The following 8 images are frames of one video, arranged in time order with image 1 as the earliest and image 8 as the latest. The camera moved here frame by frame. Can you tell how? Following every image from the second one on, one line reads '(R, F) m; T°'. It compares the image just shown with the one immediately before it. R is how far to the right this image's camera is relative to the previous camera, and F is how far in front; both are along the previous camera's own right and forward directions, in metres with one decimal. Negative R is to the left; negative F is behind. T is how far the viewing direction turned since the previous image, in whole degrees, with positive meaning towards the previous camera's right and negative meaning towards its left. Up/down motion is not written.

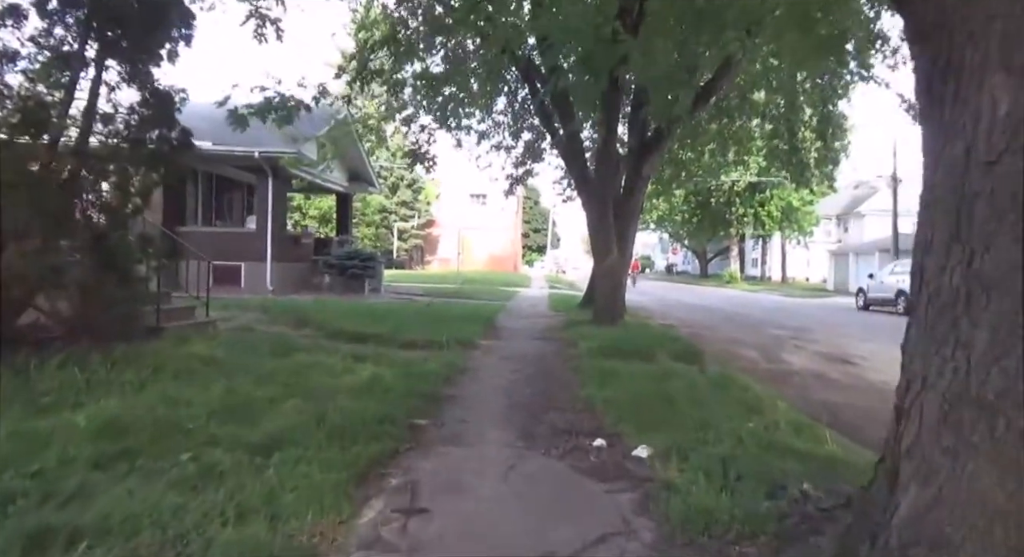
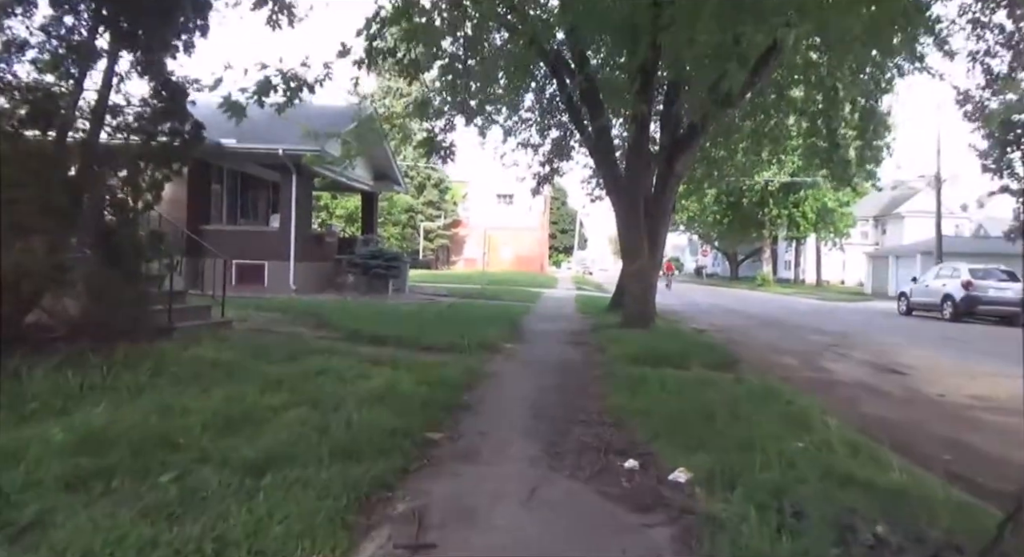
(0.0, +0.5) m; -2°
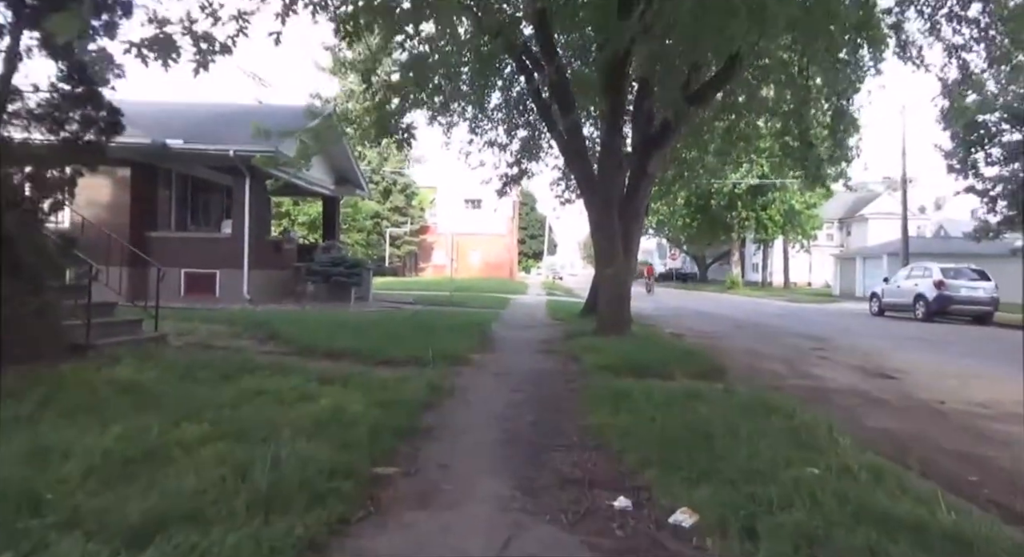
(0.0, +0.8) m; +3°
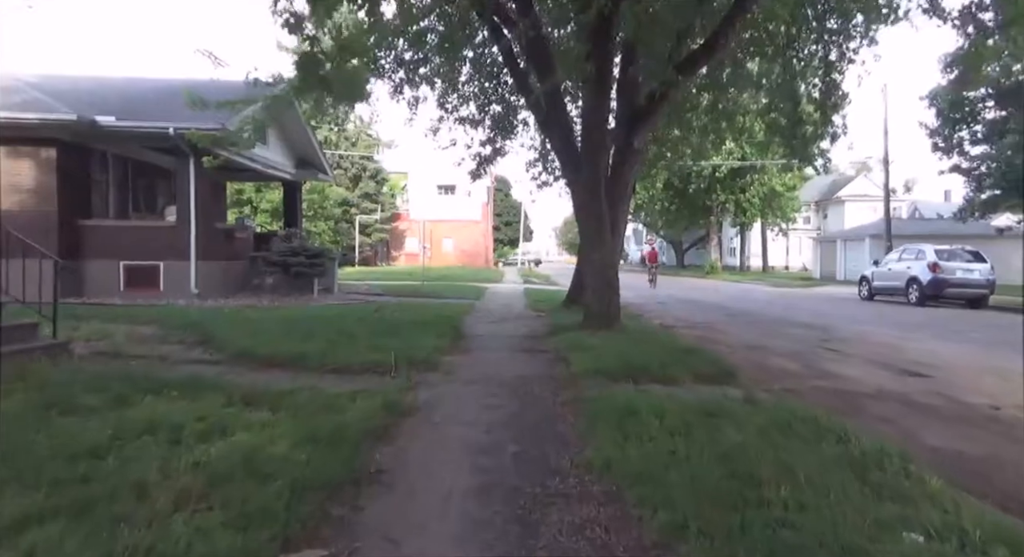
(0.0, +1.3) m; +2°
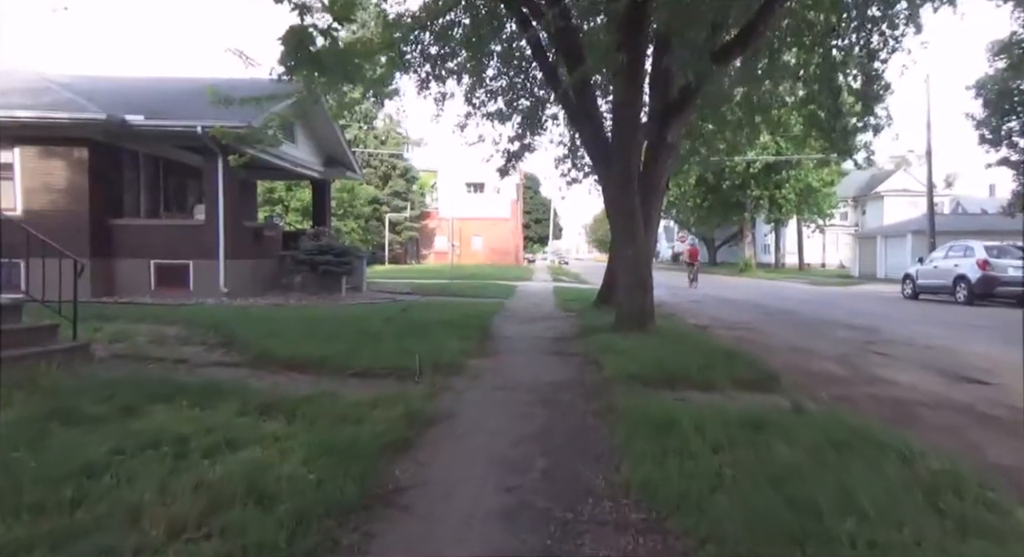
(0.0, +0.3) m; -3°
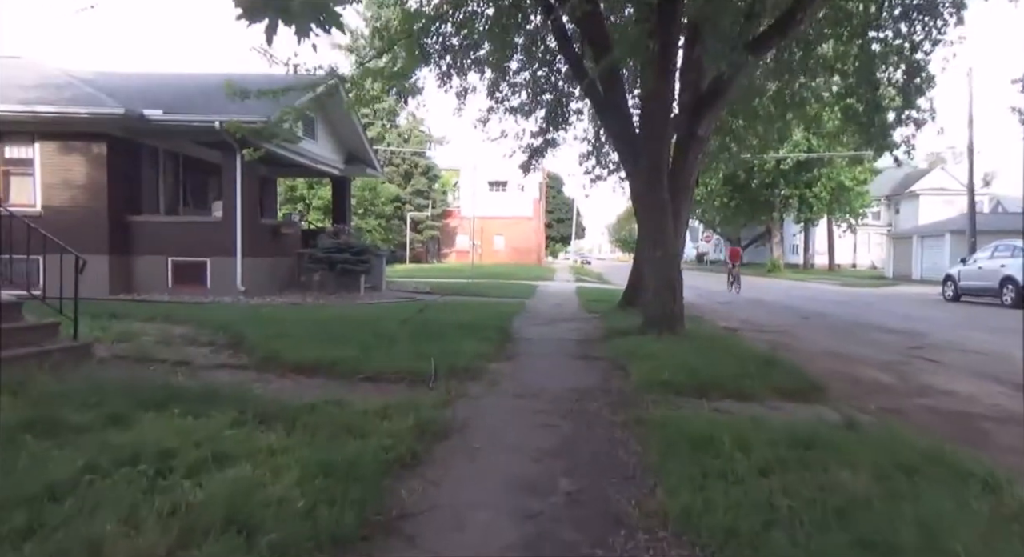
(0.0, +0.5) m; -2°
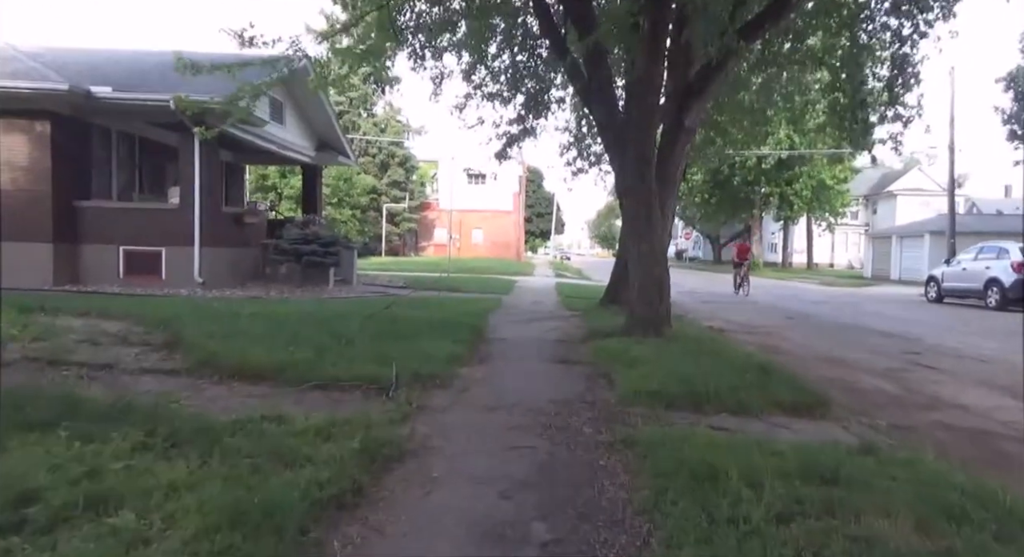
(+0.1, +0.7) m; +2°
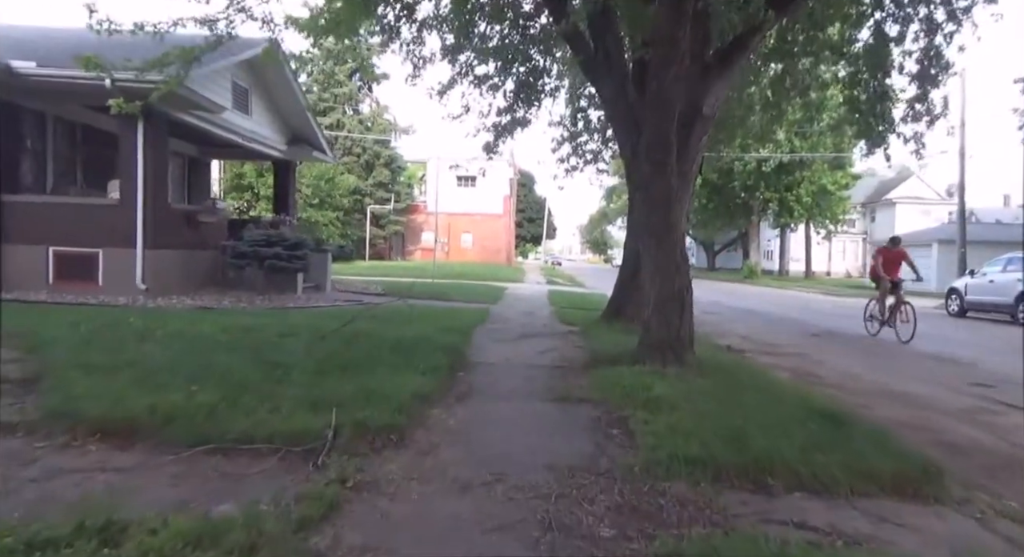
(0.0, +1.7) m; +1°
